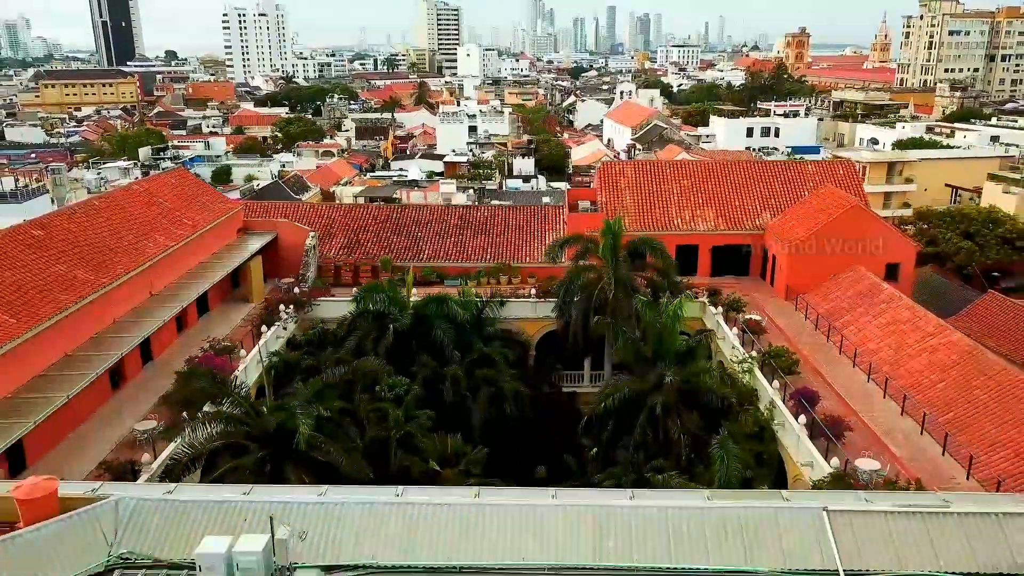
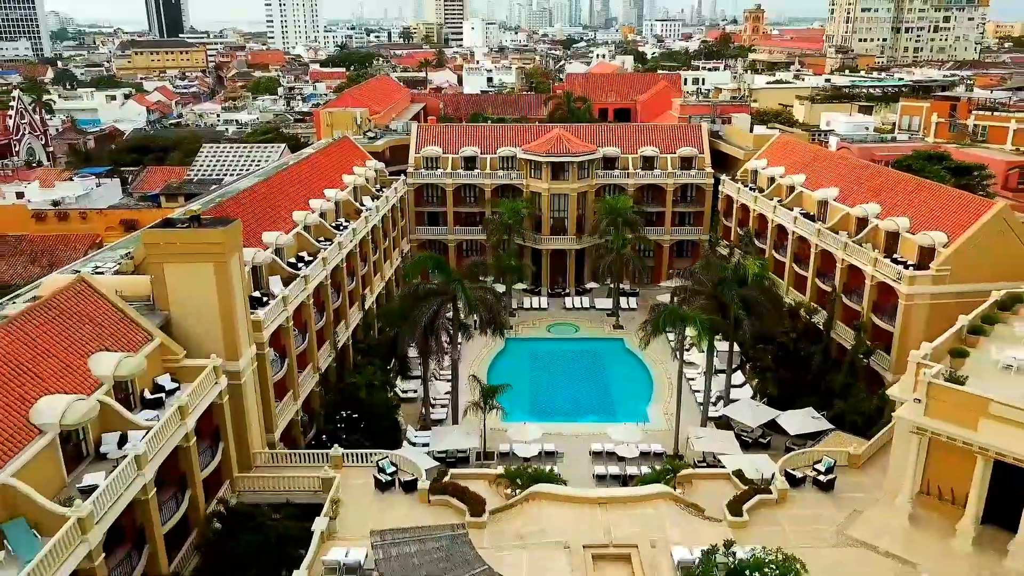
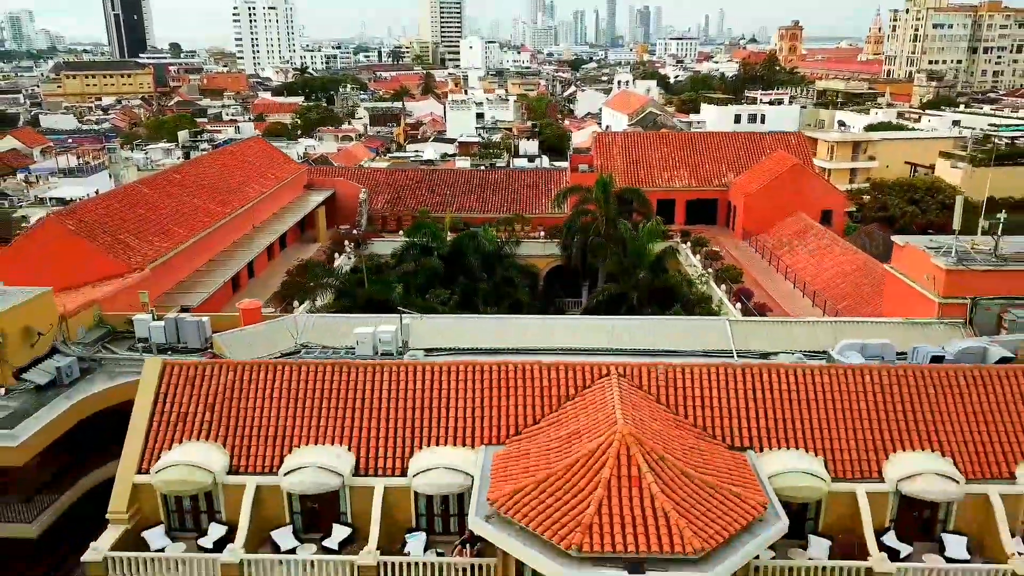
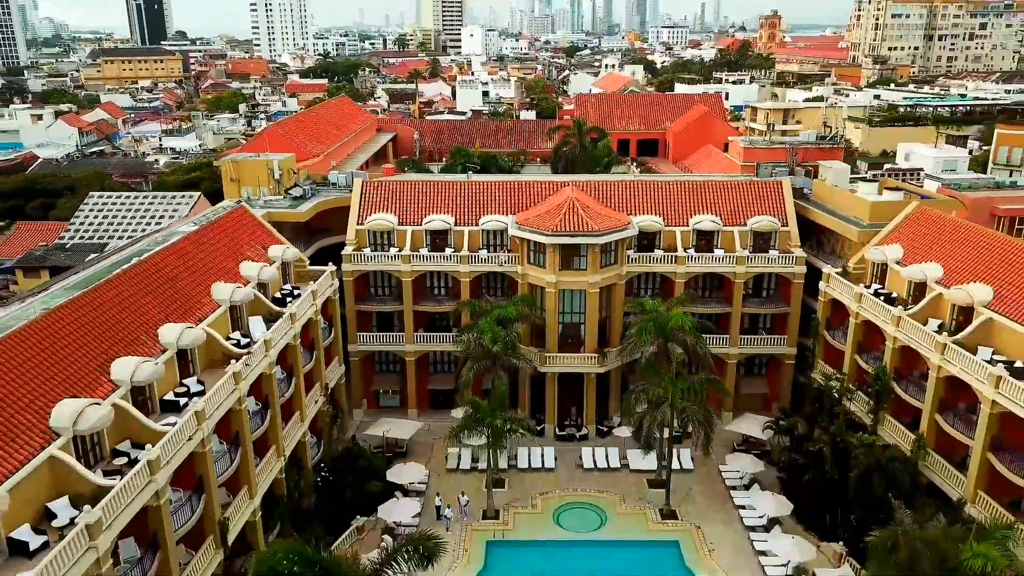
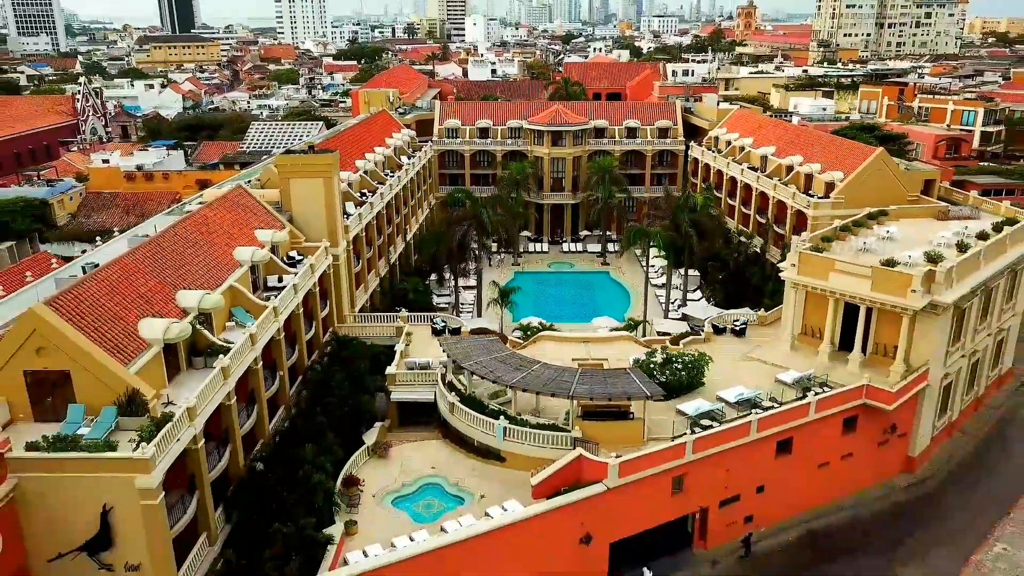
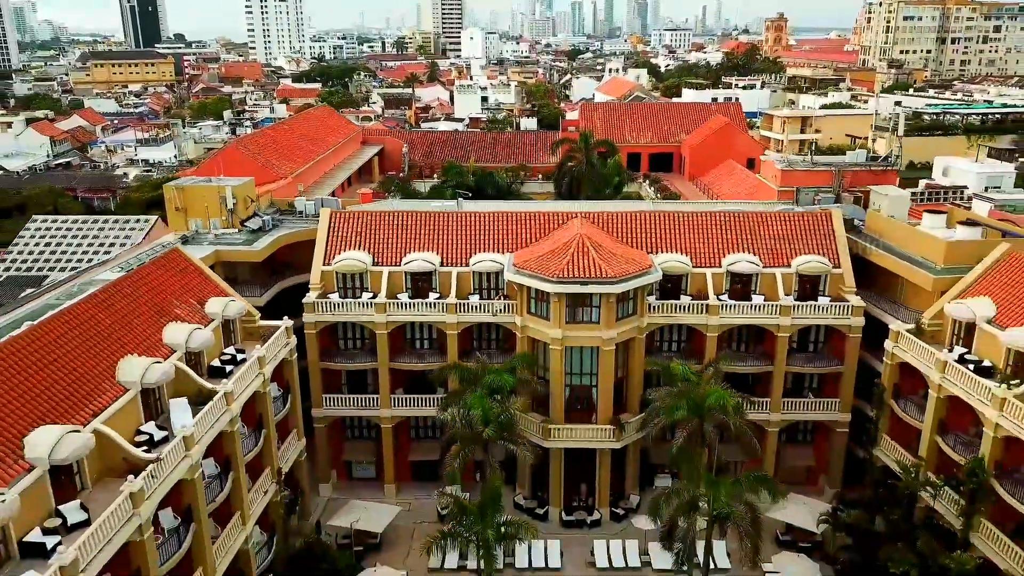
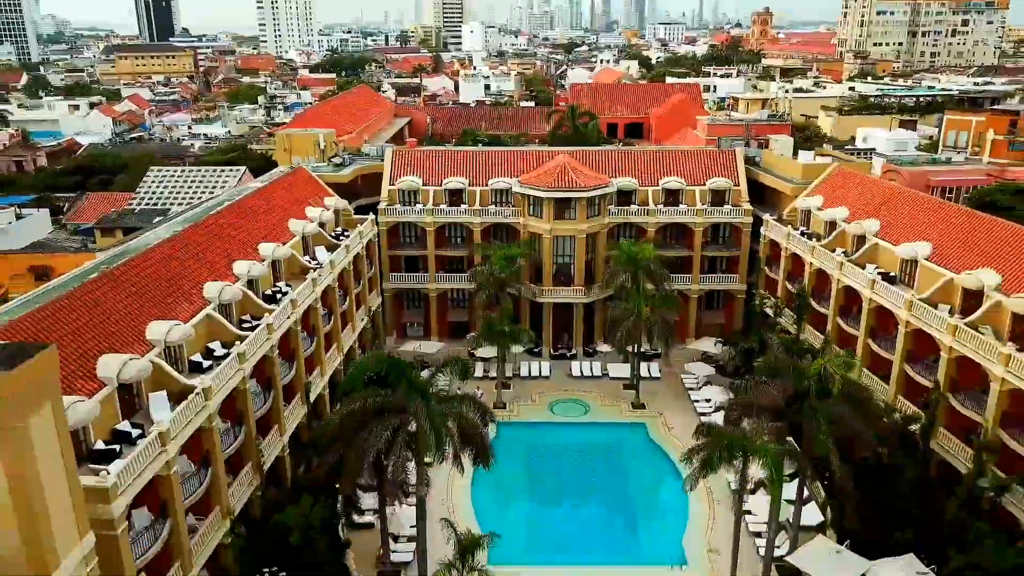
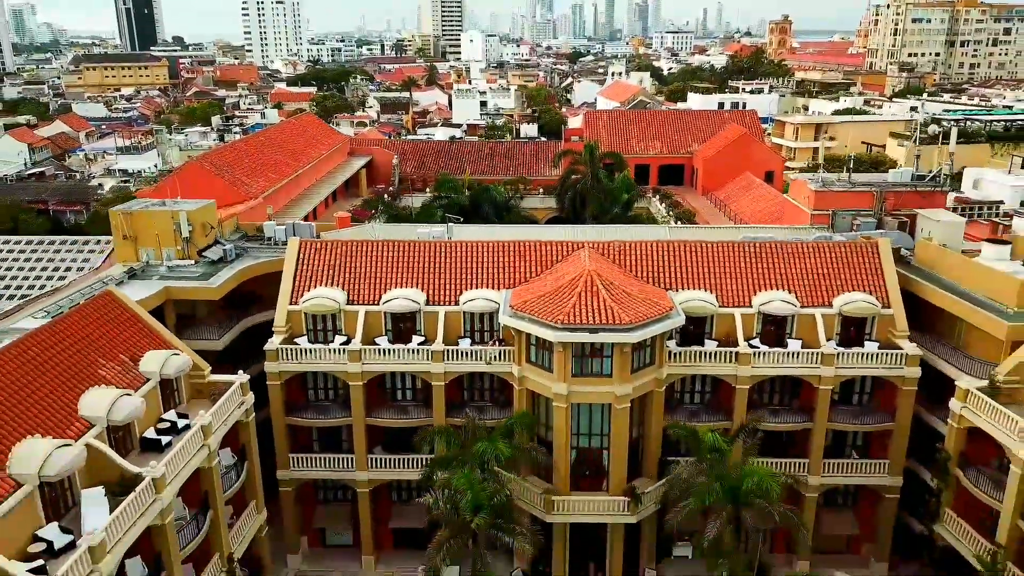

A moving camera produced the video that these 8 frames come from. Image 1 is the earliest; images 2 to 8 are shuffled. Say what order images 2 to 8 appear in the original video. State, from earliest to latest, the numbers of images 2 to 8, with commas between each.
3, 8, 6, 4, 7, 2, 5
